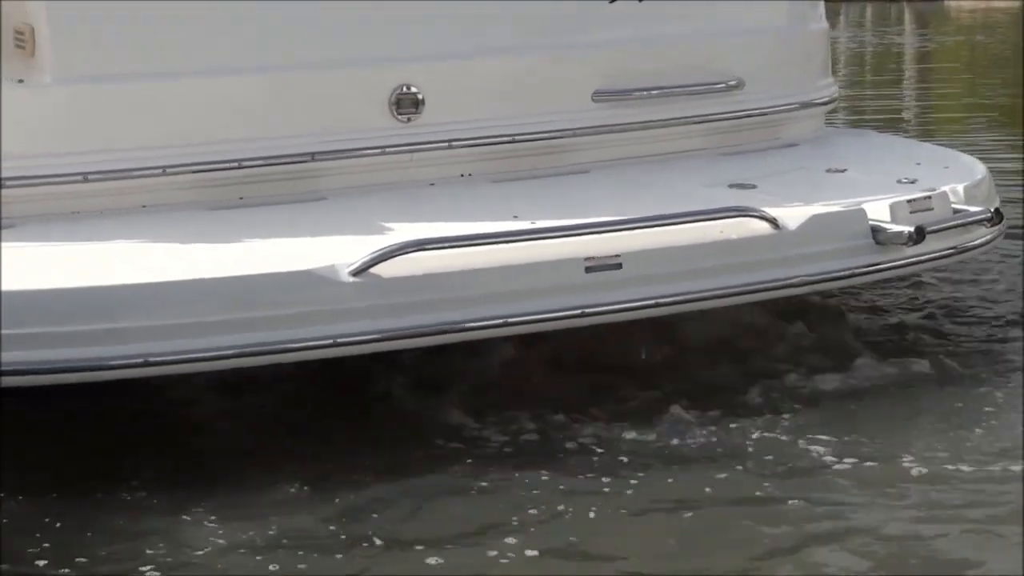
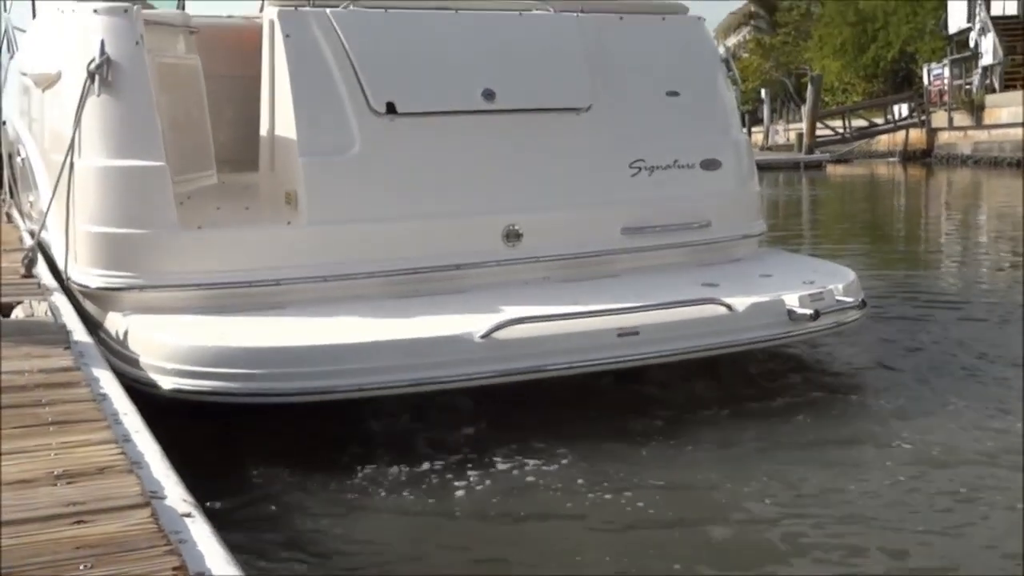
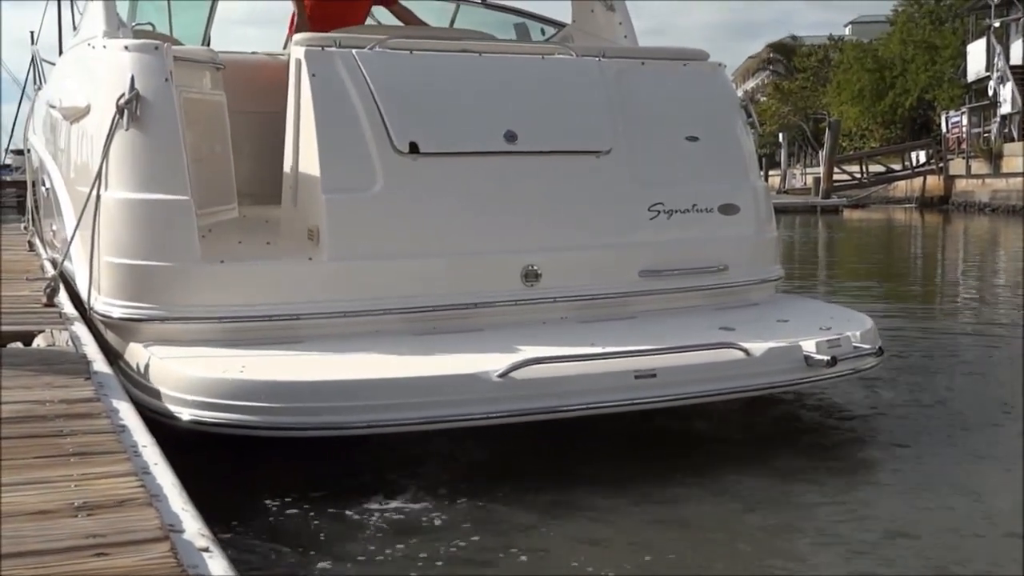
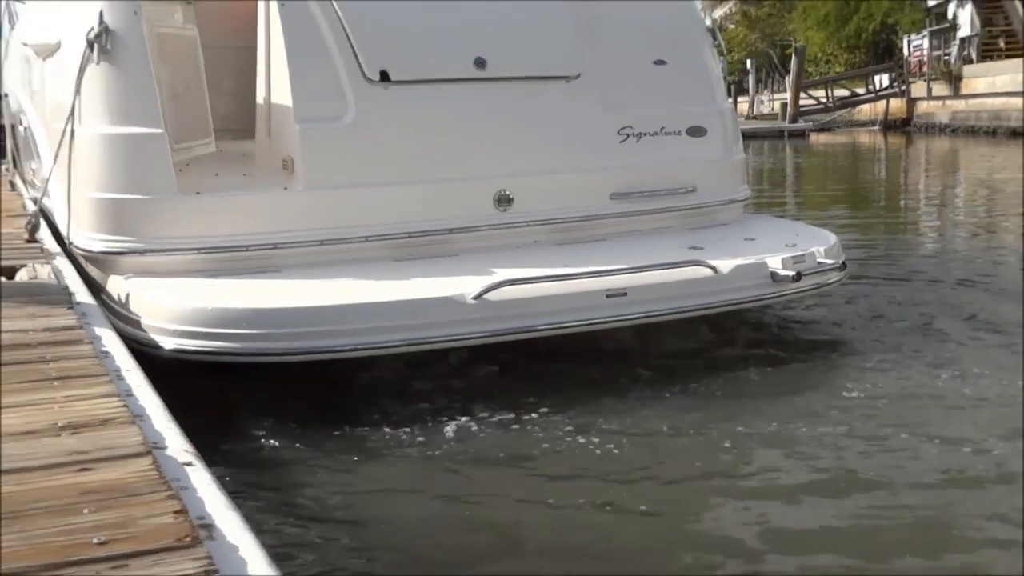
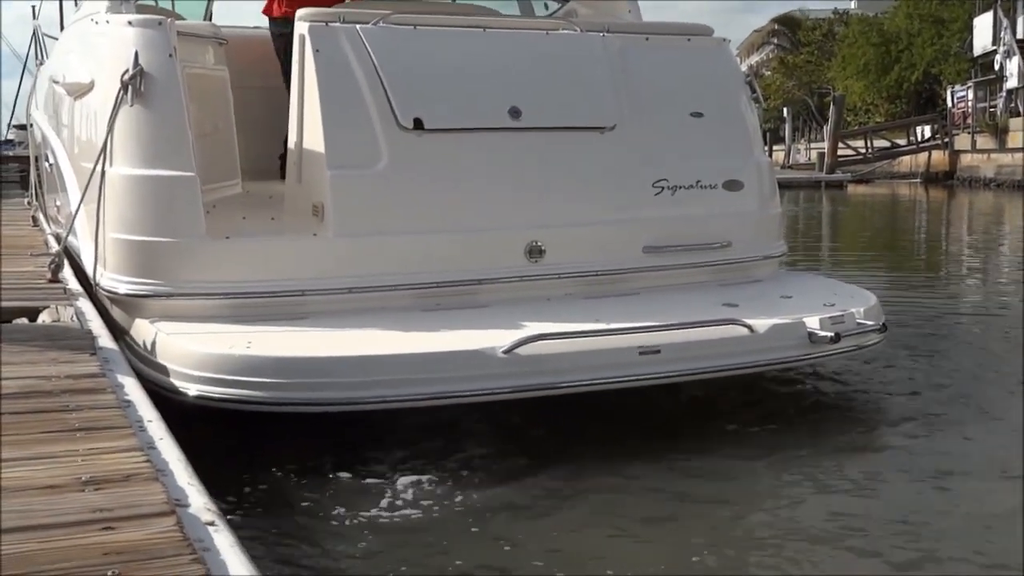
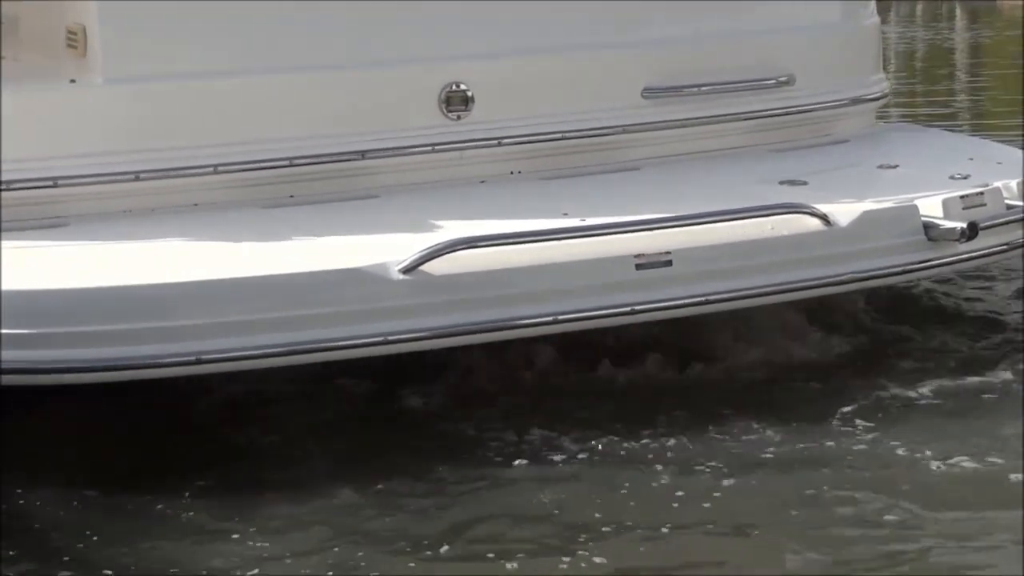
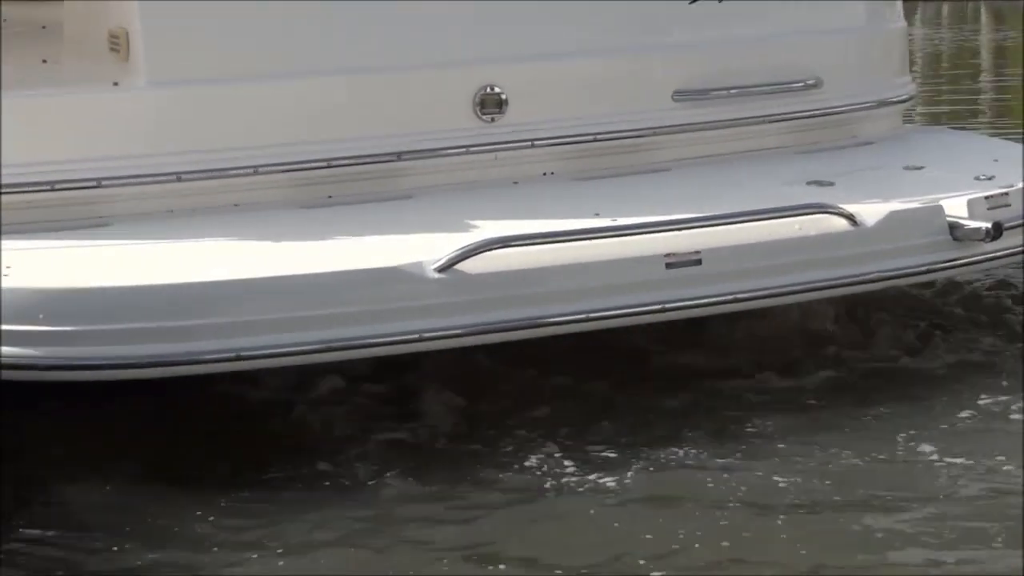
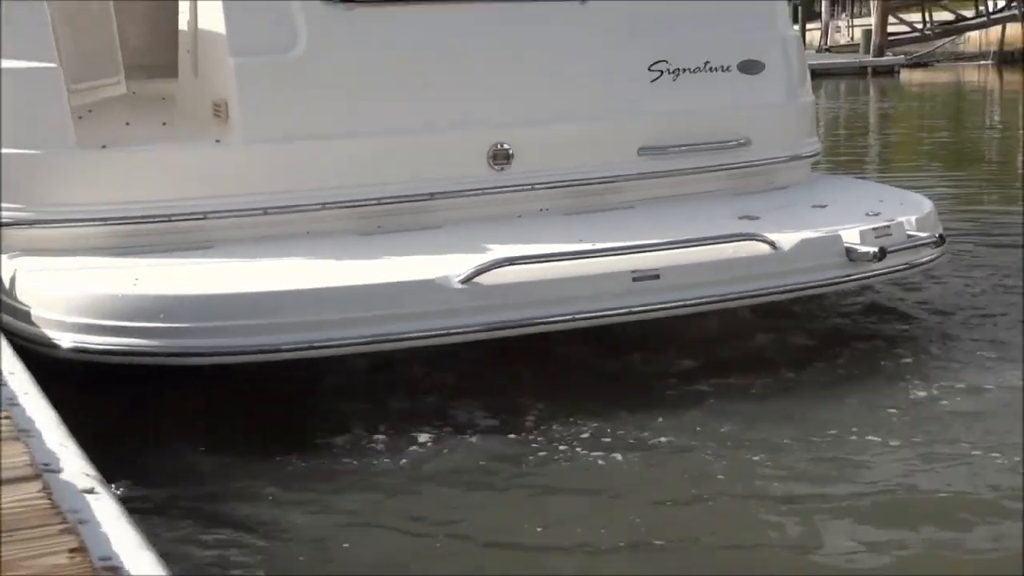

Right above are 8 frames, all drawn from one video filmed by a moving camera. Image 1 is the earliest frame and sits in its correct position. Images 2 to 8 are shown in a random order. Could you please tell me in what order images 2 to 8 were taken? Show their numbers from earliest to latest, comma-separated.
6, 7, 8, 4, 2, 3, 5
